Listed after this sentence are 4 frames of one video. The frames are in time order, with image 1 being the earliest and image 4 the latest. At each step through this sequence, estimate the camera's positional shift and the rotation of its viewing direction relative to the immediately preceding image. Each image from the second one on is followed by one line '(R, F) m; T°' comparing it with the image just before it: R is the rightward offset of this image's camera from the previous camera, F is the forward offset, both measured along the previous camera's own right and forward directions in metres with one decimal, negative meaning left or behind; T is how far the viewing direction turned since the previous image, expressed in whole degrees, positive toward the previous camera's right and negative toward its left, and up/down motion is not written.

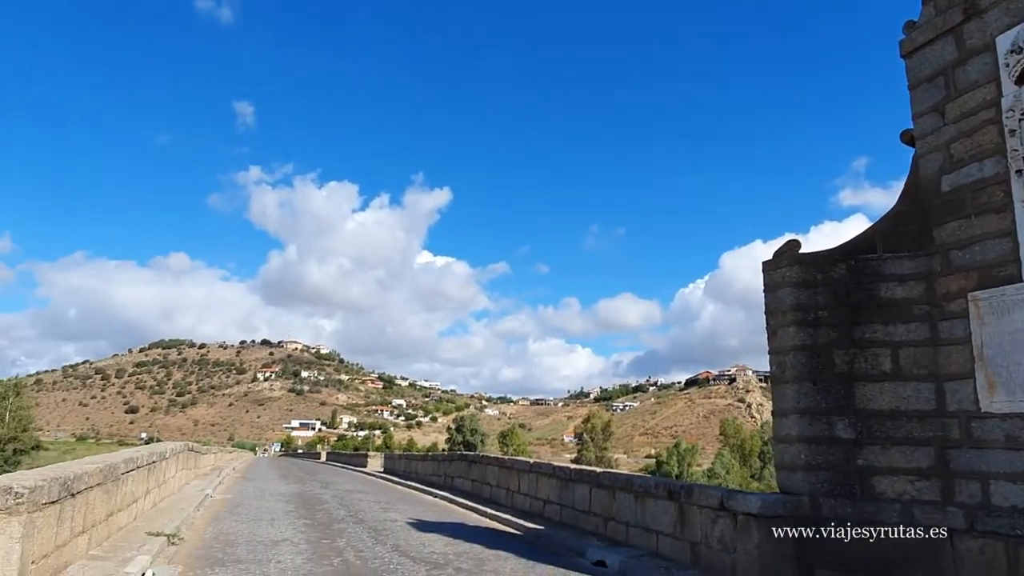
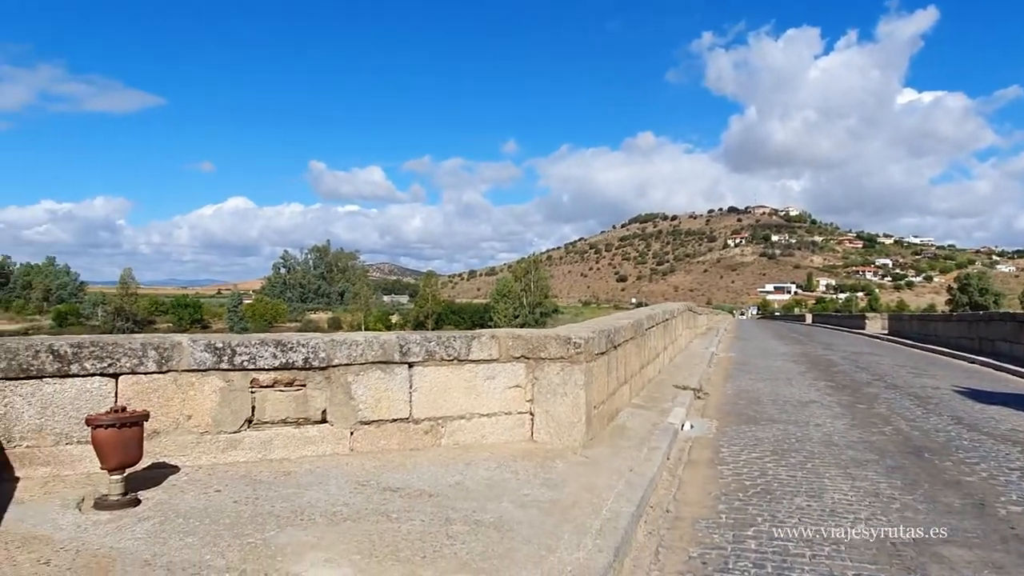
(-0.7, +0.7) m; -36°
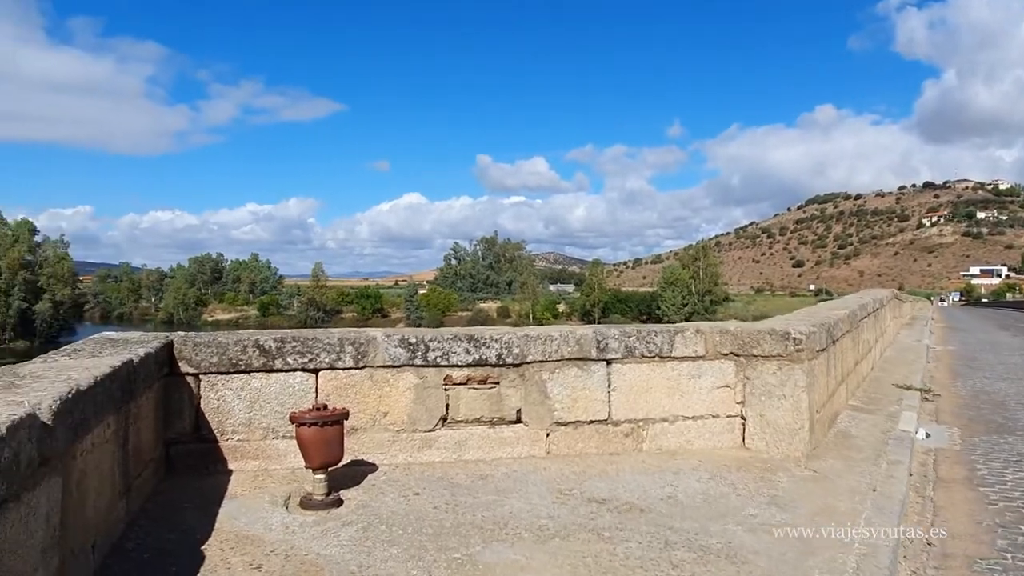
(-0.3, +0.4) m; -13°
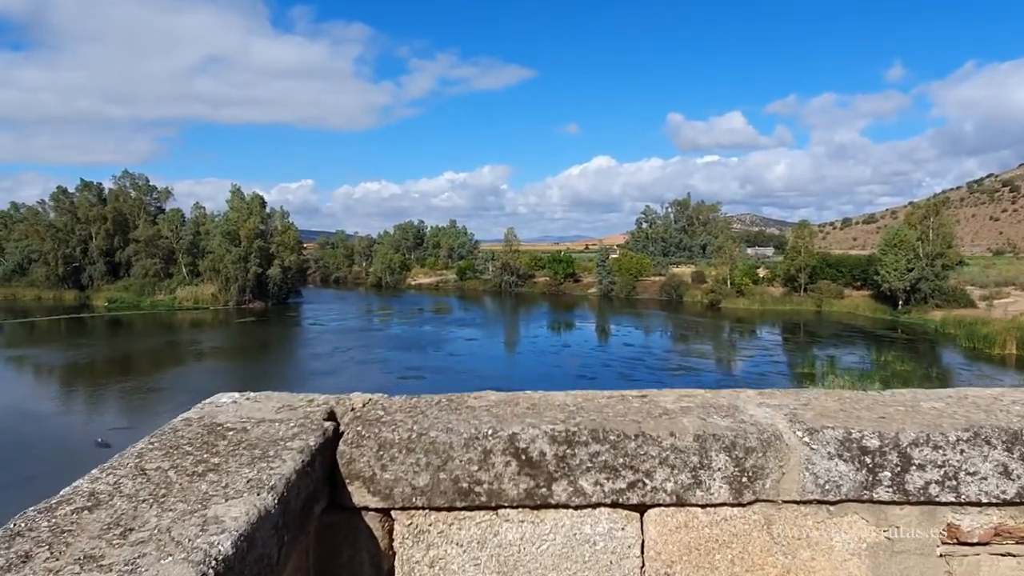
(-1.0, +2.4) m; -15°
